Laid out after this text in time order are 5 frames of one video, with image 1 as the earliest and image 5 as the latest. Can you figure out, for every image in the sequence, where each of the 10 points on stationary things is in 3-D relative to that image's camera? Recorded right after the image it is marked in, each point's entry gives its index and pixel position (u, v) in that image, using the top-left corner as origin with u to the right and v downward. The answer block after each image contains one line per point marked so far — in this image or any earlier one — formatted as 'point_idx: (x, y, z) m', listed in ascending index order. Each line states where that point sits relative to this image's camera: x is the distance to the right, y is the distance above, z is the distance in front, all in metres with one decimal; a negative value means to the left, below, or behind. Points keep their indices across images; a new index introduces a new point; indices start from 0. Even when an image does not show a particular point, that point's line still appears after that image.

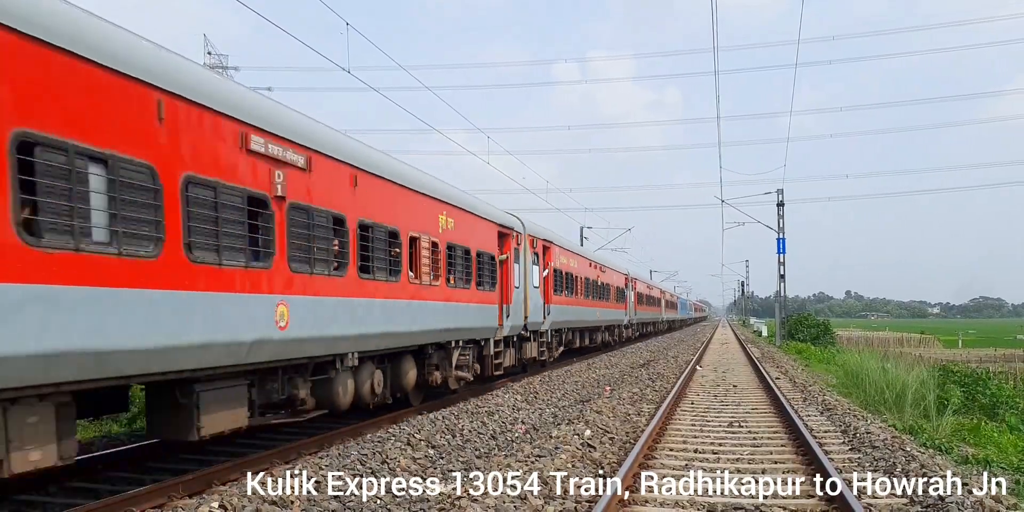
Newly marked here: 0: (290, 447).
0: (-2.3, -2.0, +8.2) m
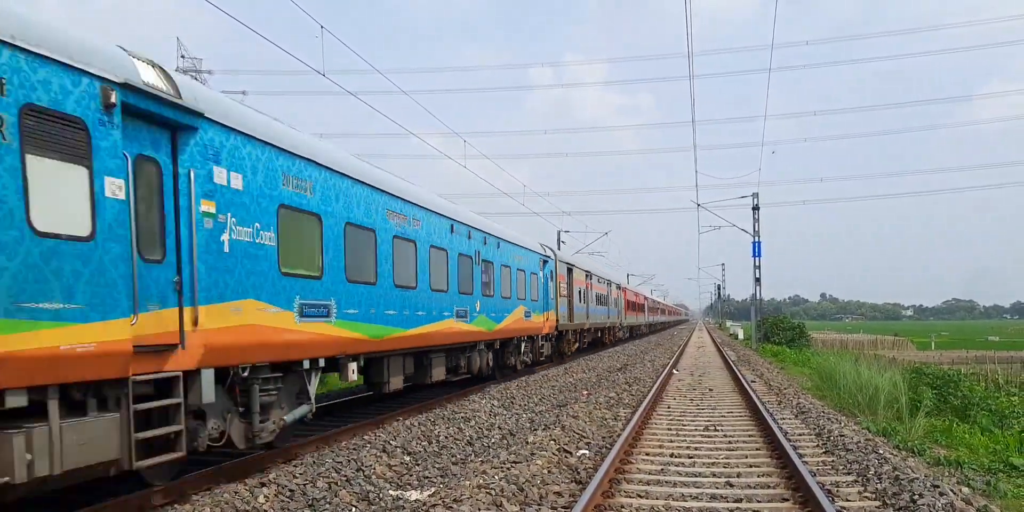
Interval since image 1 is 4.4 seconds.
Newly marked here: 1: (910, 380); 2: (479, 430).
0: (-2.6, -2.1, +8.1) m
1: (+6.2, -1.9, +12.3) m
2: (-0.4, -2.2, +9.9) m
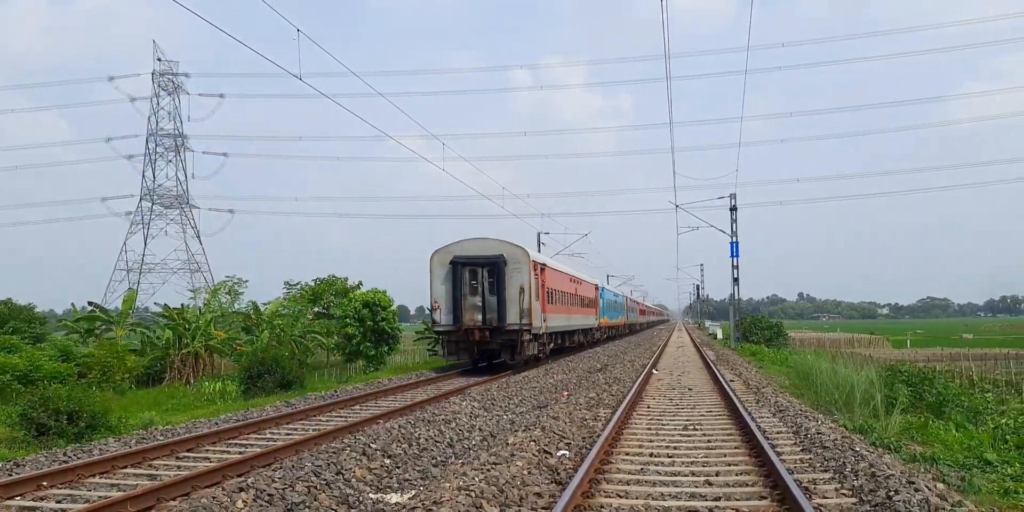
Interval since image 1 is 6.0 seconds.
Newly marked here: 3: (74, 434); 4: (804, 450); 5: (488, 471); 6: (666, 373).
0: (-2.8, -2.1, +8.1) m
1: (+5.9, -1.9, +12.4) m
2: (-0.7, -2.2, +9.8) m
3: (-5.4, -2.2, +9.6) m
4: (+3.4, -2.2, +9.1) m
5: (-0.2, -2.2, +8.1) m
6: (+3.6, -2.7, +18.2) m
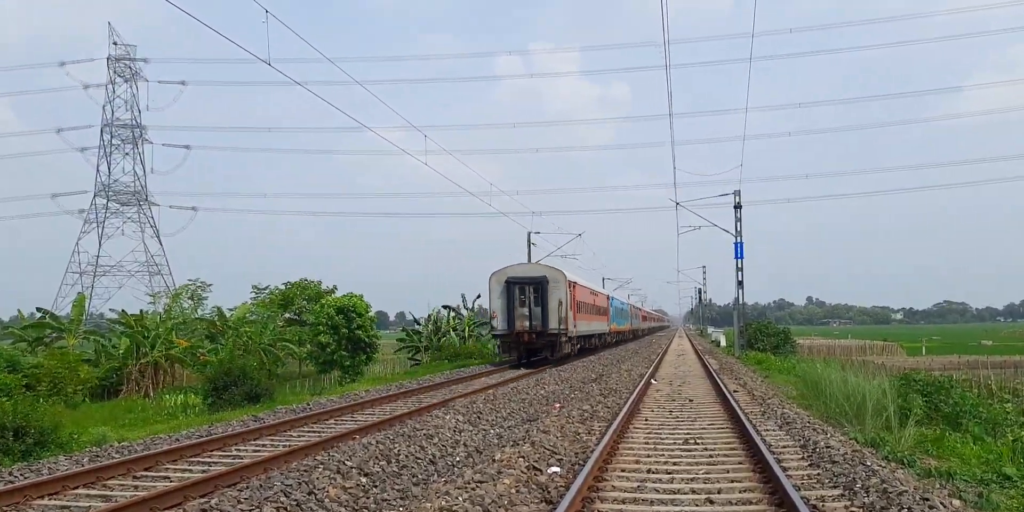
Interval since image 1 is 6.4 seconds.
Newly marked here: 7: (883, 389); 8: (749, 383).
0: (-2.9, -2.1, +7.4) m
1: (+5.8, -1.9, +11.8) m
2: (-0.8, -2.2, +9.2) m
3: (-5.5, -2.2, +8.8) m
4: (+3.3, -2.3, +8.4) m
5: (-0.4, -2.2, +7.4) m
6: (+3.4, -2.7, +17.5) m
7: (+5.0, -1.8, +10.5) m
8: (+4.9, -2.6, +16.2) m
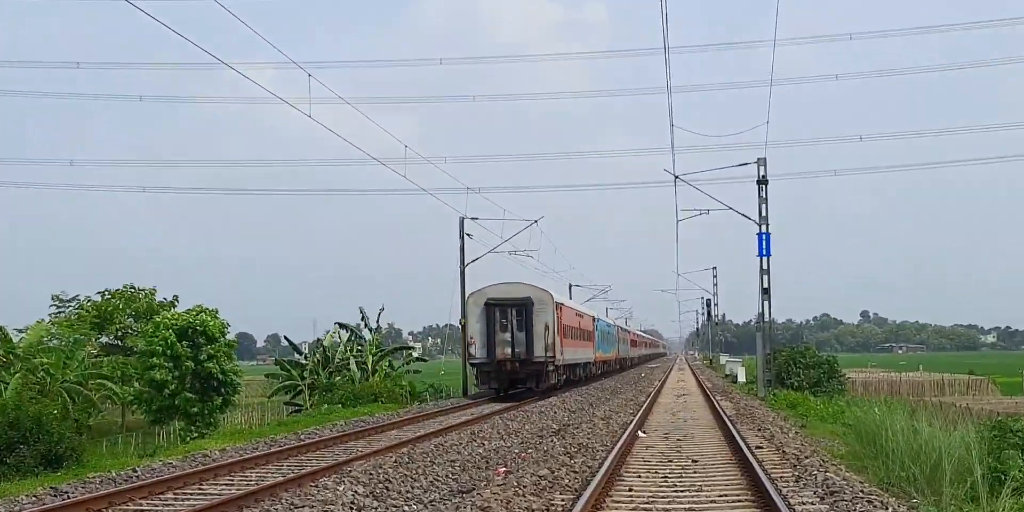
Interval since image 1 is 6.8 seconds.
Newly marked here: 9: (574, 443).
0: (-3.5, -2.1, +4.7) m
1: (+5.3, -2.0, +9.0) m
2: (-1.4, -2.2, +6.5) m
3: (-6.1, -2.2, +6.2) m
4: (+2.7, -2.2, +5.7) m
5: (-1.0, -2.2, +4.7) m
6: (+2.9, -2.9, +14.7) m
7: (+4.4, -1.8, +7.8) m
8: (+4.4, -2.7, +13.4) m
9: (+1.2, -2.6, +12.2) m
